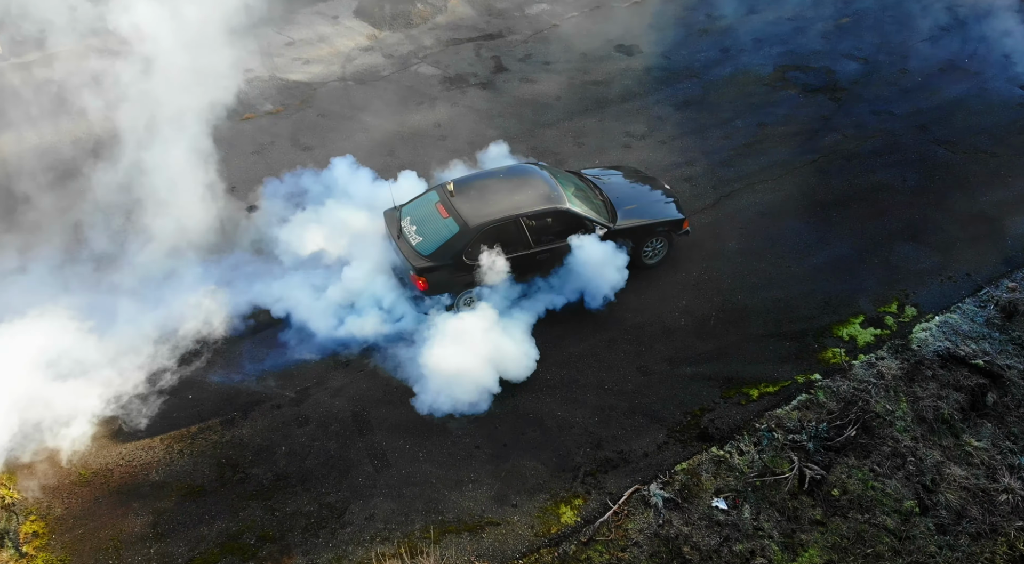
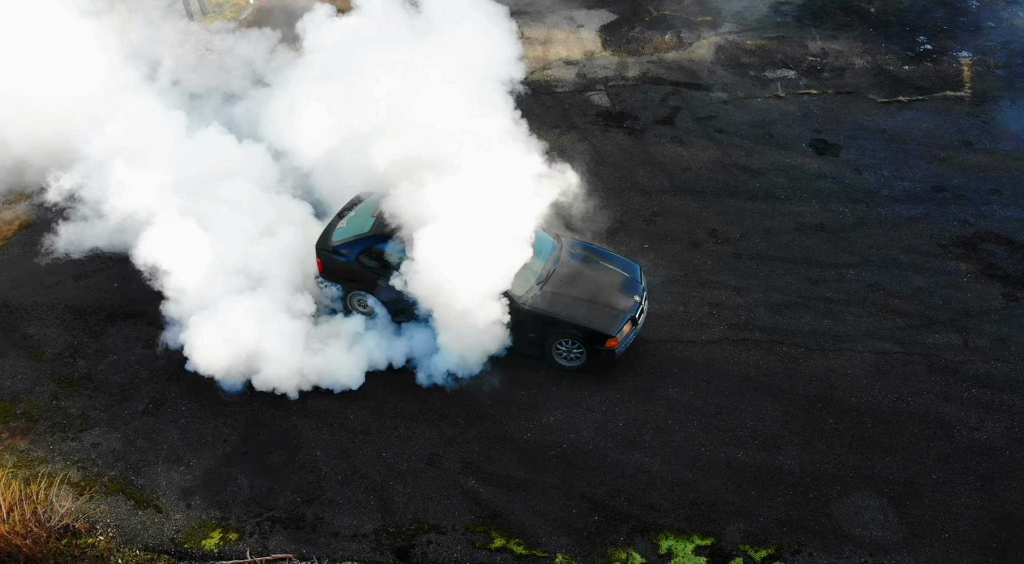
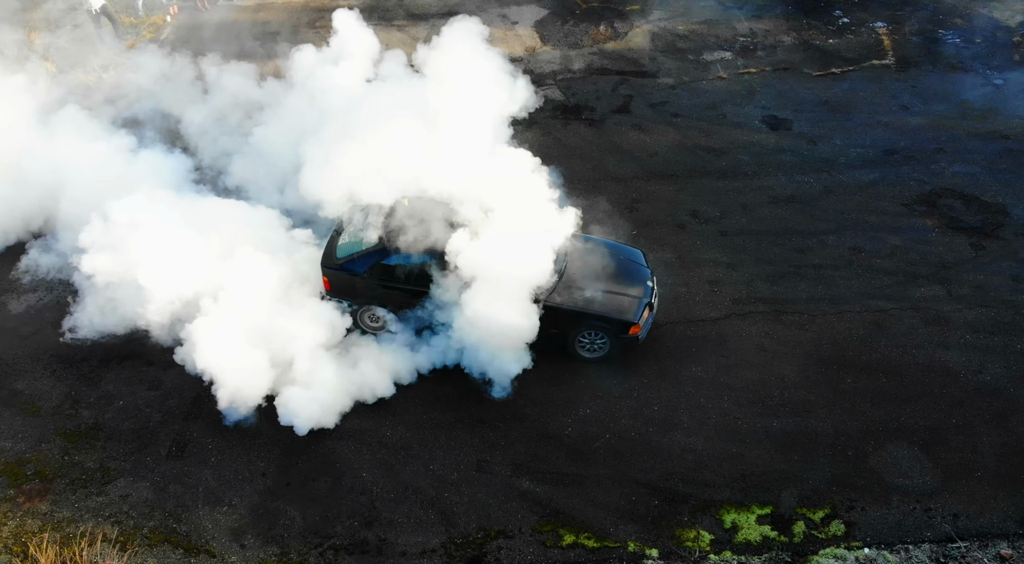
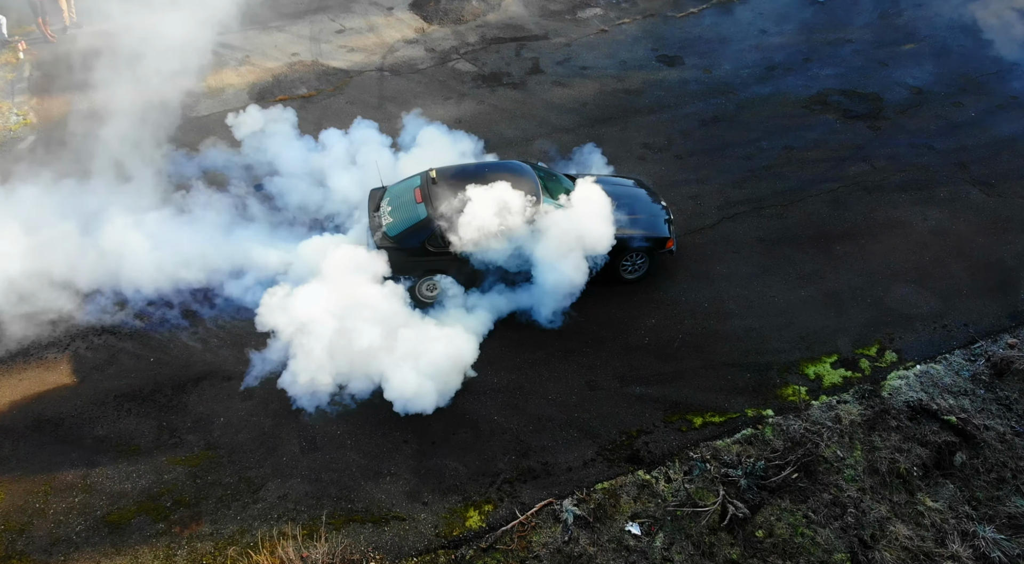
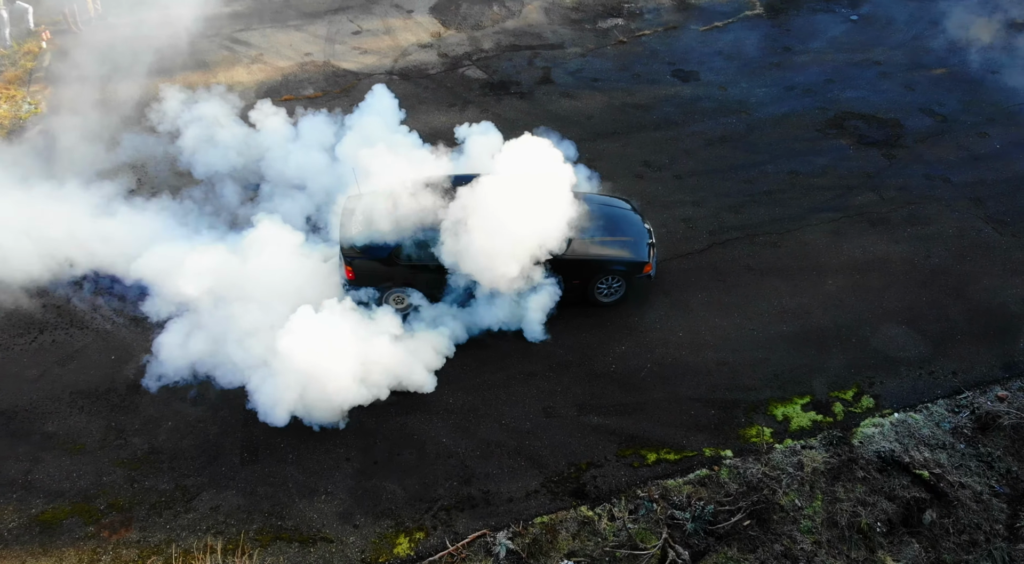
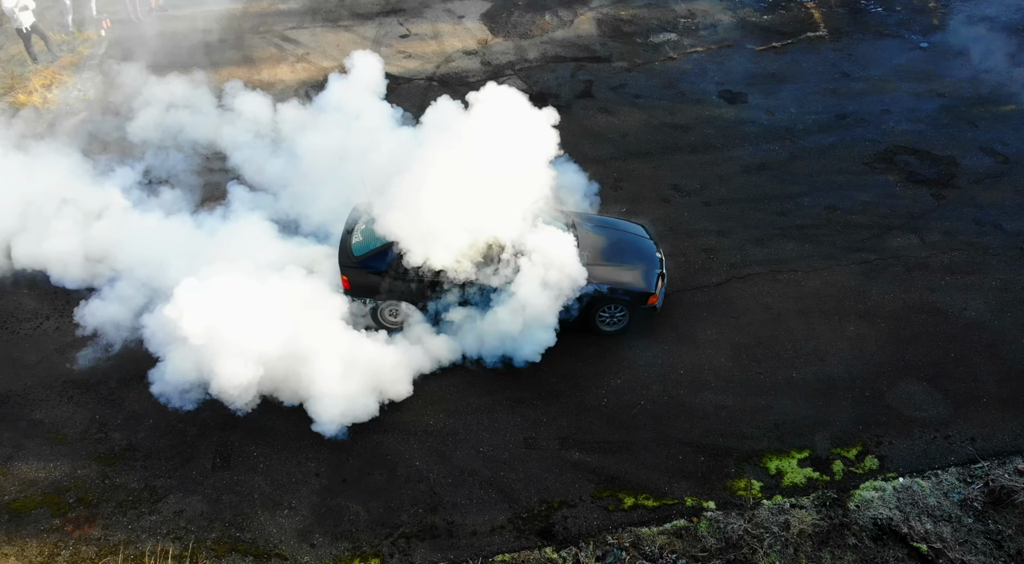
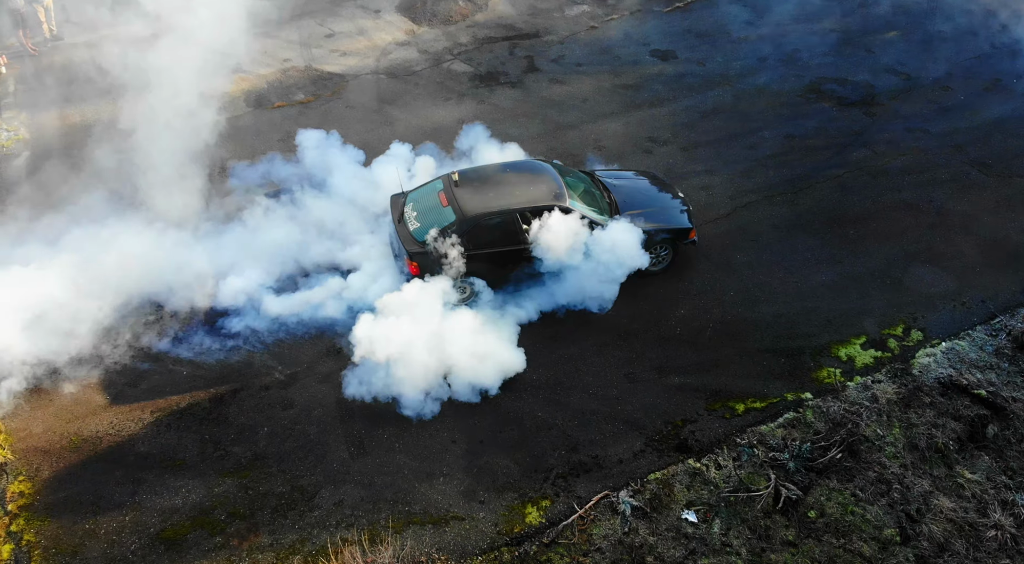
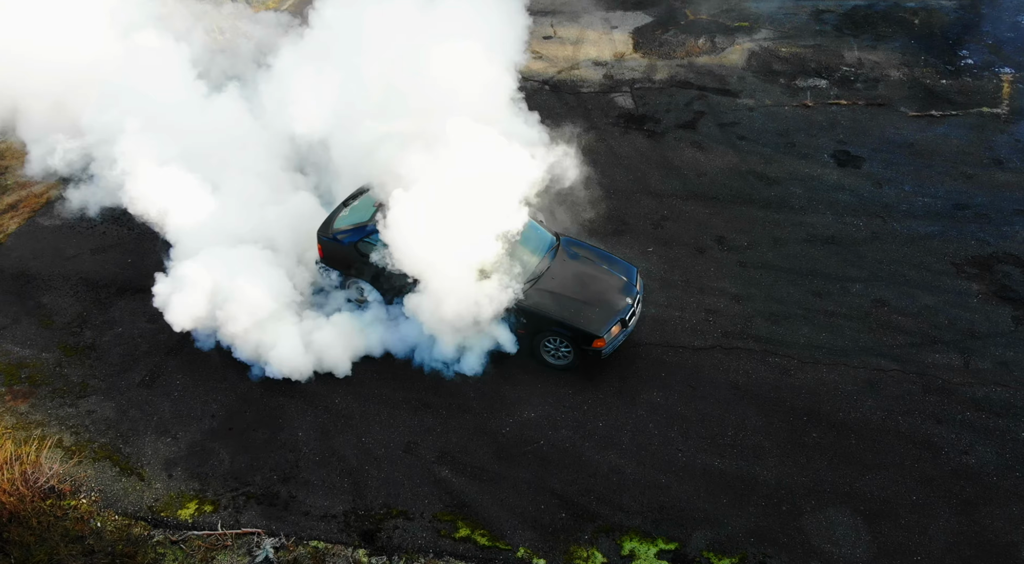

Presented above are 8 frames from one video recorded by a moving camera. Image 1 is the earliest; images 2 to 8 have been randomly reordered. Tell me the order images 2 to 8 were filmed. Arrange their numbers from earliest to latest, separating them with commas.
7, 4, 5, 6, 3, 2, 8
